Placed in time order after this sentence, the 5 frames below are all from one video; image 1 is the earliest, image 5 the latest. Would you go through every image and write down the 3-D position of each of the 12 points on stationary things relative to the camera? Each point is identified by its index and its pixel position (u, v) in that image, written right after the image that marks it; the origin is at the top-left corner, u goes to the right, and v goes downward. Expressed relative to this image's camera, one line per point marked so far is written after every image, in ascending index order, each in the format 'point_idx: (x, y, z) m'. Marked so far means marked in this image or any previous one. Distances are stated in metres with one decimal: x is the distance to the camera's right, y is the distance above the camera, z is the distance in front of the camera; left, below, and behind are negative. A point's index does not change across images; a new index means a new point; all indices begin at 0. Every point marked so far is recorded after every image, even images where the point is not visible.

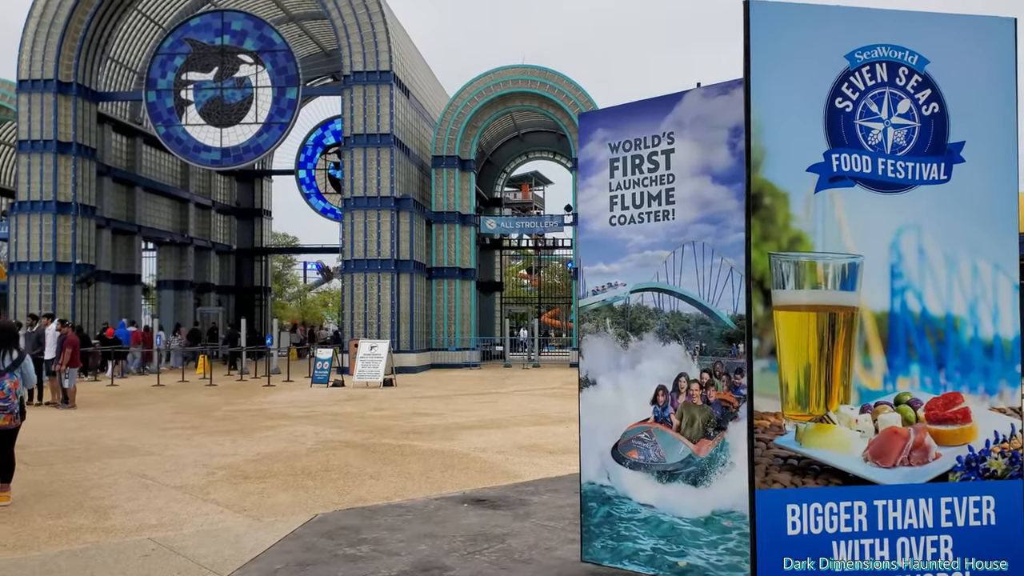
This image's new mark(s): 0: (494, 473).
0: (-0.2, -2.0, +9.8) m
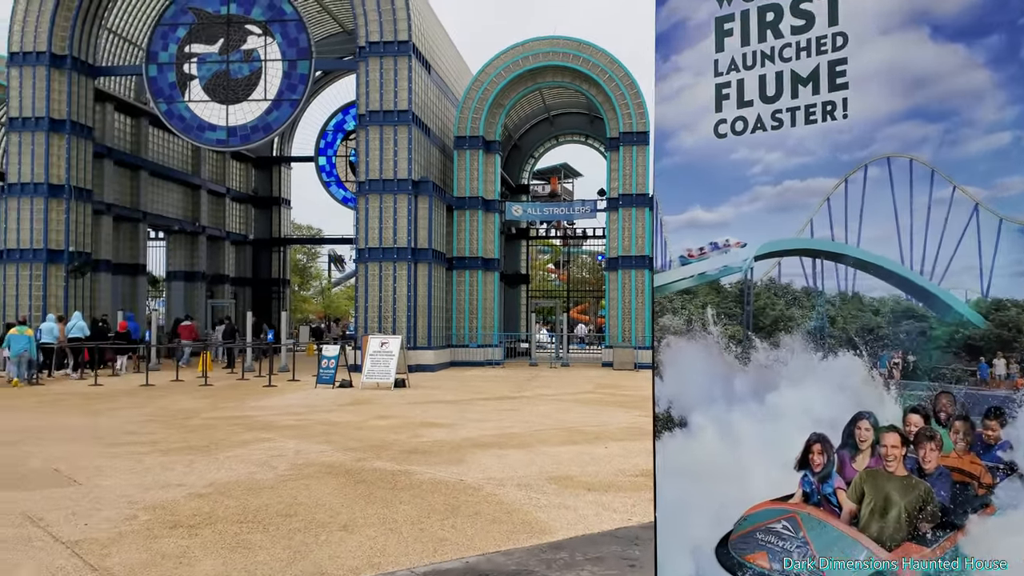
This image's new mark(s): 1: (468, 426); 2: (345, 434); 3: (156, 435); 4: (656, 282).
0: (0.0, -1.8, +7.1) m
1: (-0.6, -2.0, +13.1) m
2: (-2.3, -2.0, +12.5) m
3: (-4.8, -2.0, +12.6) m
4: (+0.5, 0.0, +3.5) m
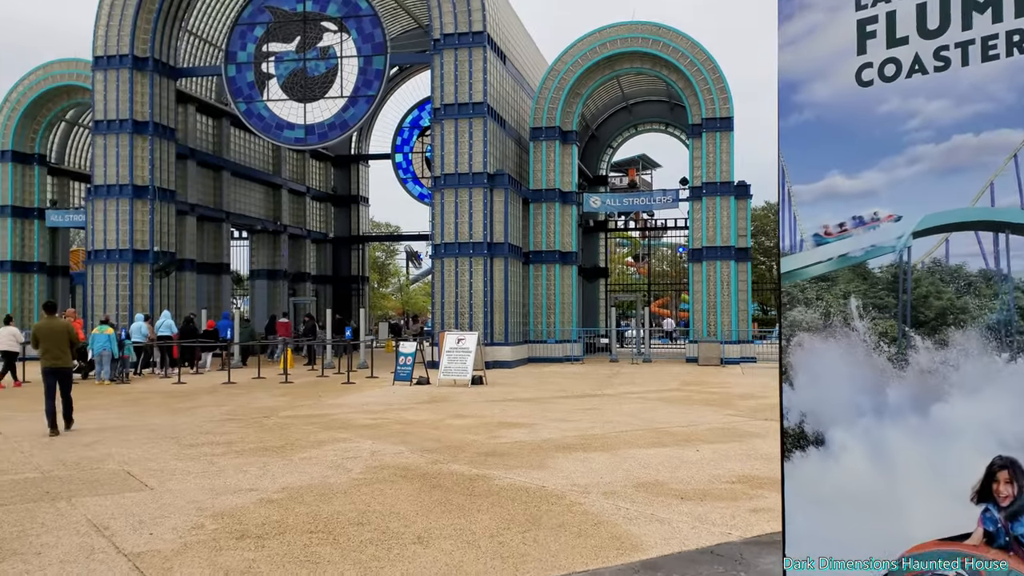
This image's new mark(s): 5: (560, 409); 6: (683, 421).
0: (+0.6, -1.7, +6.5) m
1: (+0.5, -1.9, +12.6) m
2: (-1.2, -1.9, +12.1) m
3: (-3.7, -2.0, +12.4) m
4: (+0.8, +0.1, +2.9) m
5: (+0.8, -1.9, +14.8) m
6: (+2.4, -1.9, +13.3) m
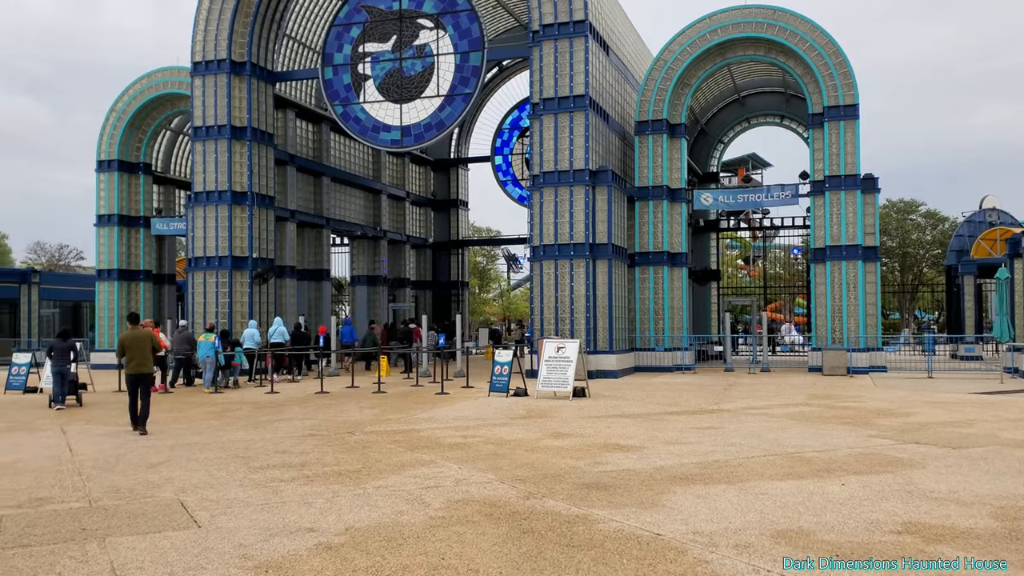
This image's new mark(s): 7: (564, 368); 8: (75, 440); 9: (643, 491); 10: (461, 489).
0: (+1.2, -1.7, +4.9) m
1: (+1.8, -1.9, +11.0) m
2: (0.0, -2.0, +10.7) m
3: (-2.5, -2.0, +11.3) m
4: (+1.0, +0.1, +1.3) m
5: (+2.3, -2.0, +13.1) m
6: (+3.8, -1.9, +11.5) m
7: (+1.1, -1.6, +19.2) m
8: (-6.1, -2.1, +12.9) m
9: (+1.2, -1.8, +8.4) m
10: (-0.5, -1.9, +8.7) m
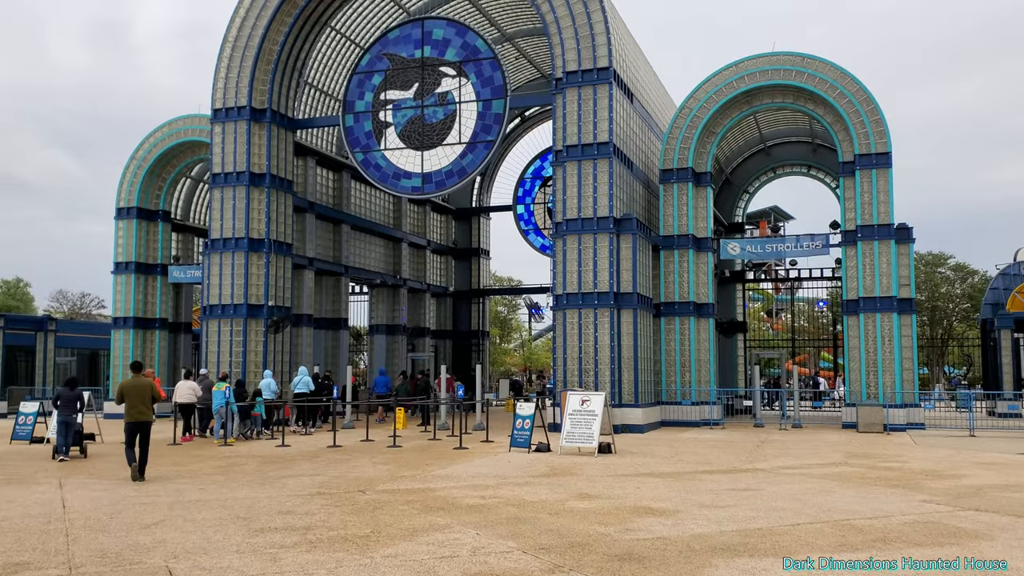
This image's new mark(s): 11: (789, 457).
0: (+1.3, -2.0, +4.1) m
1: (+2.0, -2.5, +10.1) m
2: (+0.3, -2.5, +9.8) m
3: (-2.2, -2.6, +10.5) m
4: (+1.0, +0.1, +0.6) m
5: (+2.6, -2.7, +12.2) m
6: (+4.0, -2.5, +10.5) m
7: (+1.5, -2.6, +18.4) m
8: (-5.8, -2.7, +12.1) m
9: (+1.4, -2.2, +7.6) m
10: (-0.3, -2.3, +7.9) m
11: (+5.1, -3.1, +17.1) m
